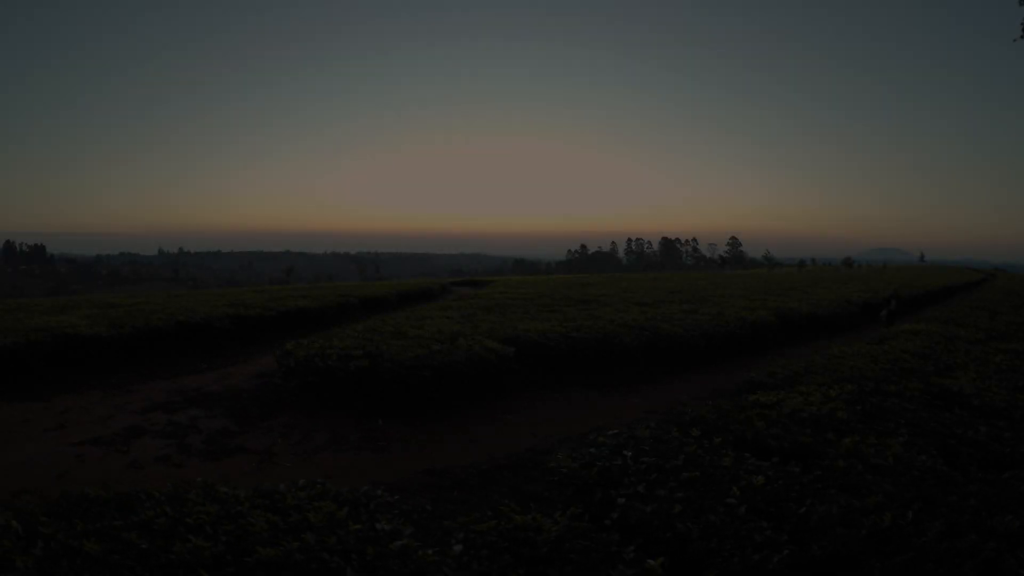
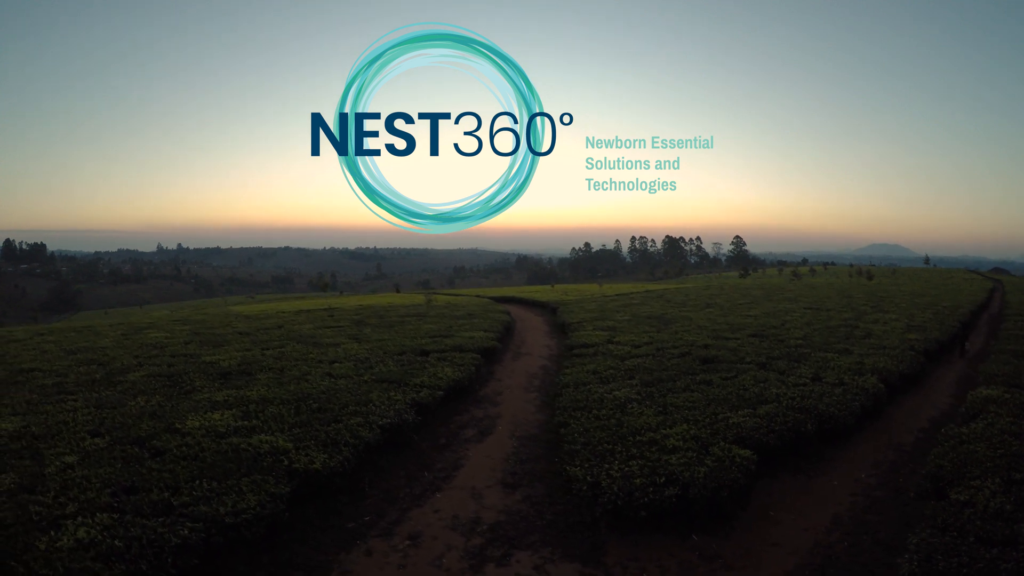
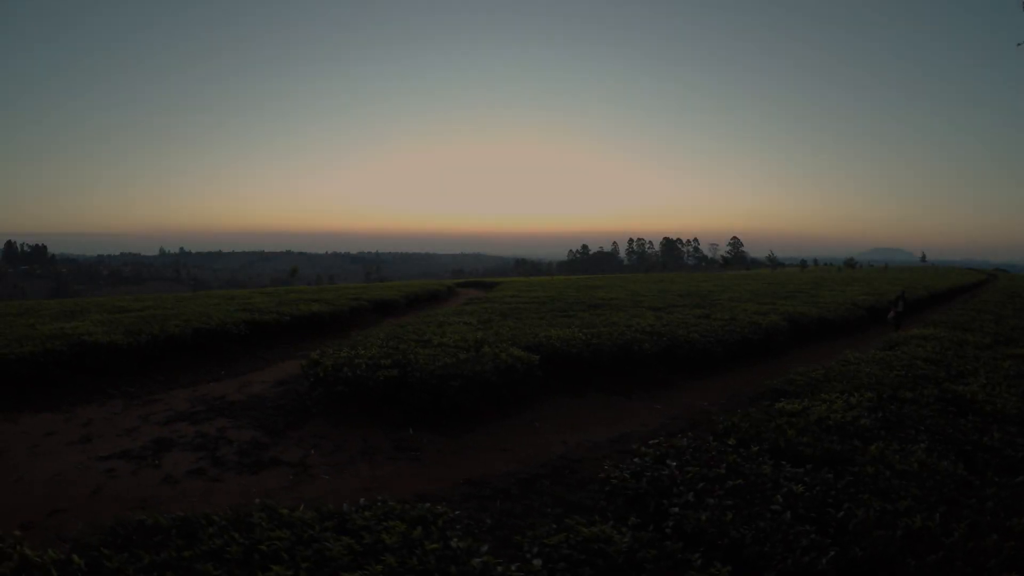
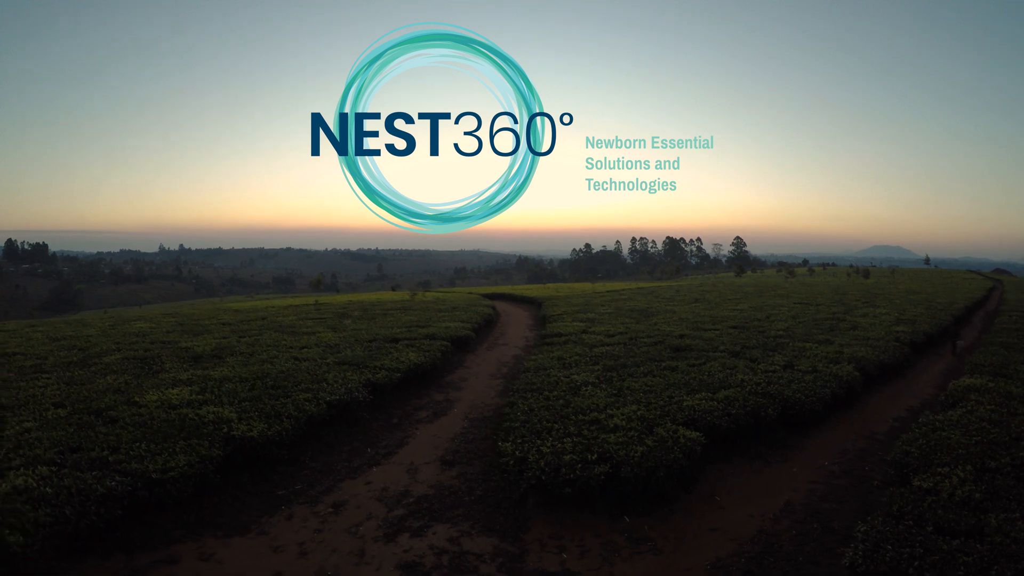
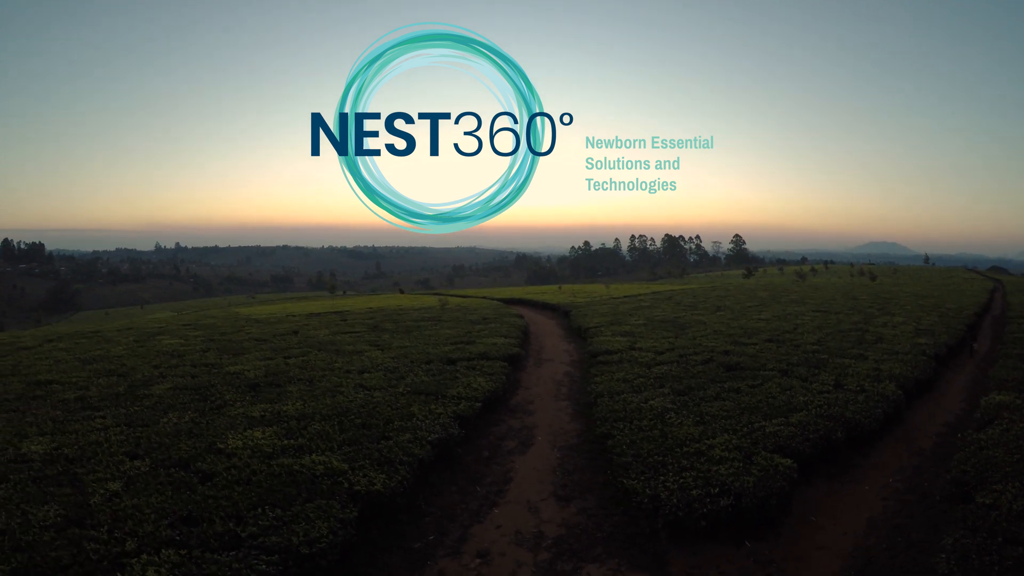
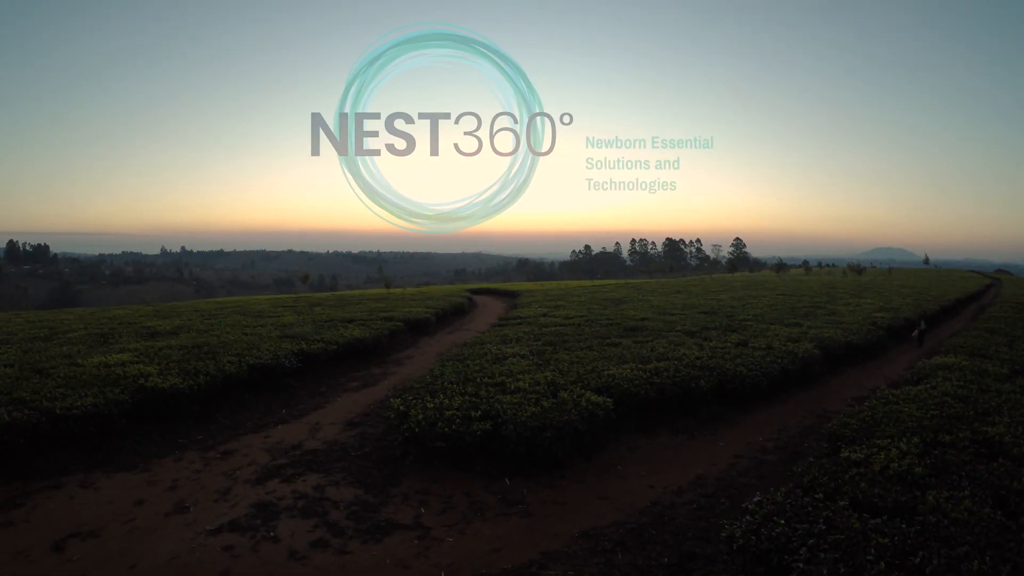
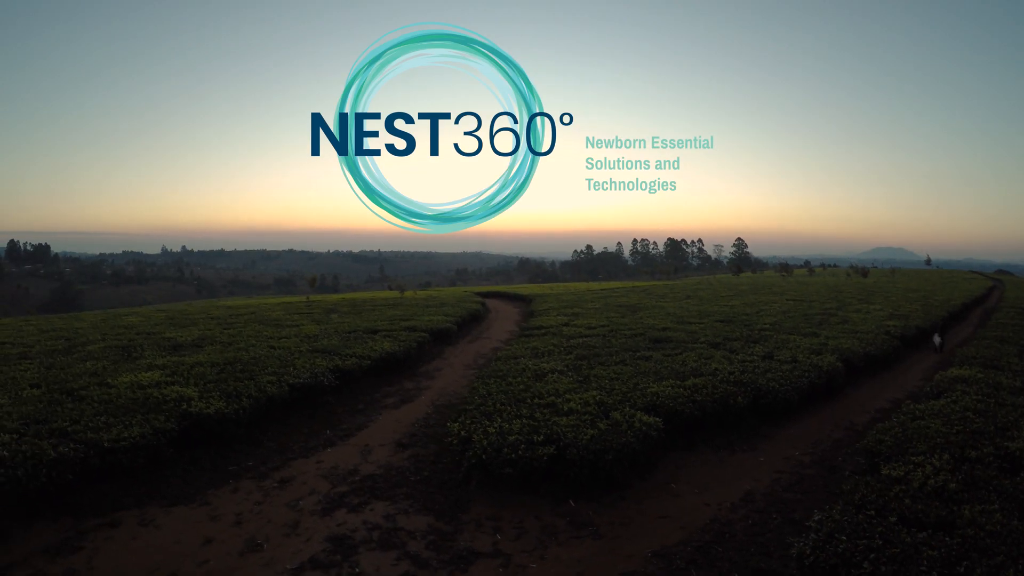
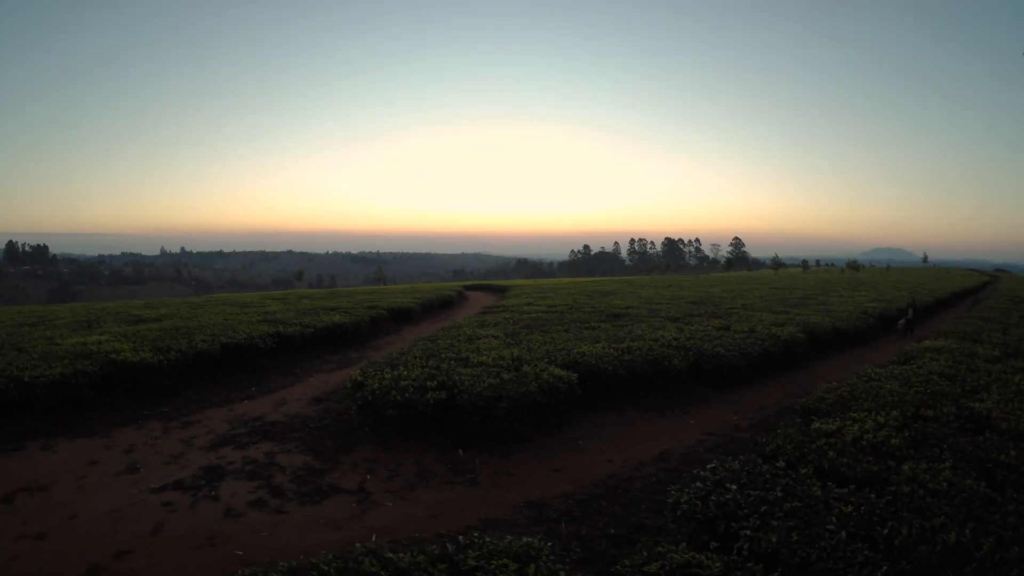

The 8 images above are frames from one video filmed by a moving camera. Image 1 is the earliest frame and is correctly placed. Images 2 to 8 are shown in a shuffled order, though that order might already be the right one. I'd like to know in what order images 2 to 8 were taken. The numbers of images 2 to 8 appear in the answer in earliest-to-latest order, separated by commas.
3, 8, 6, 7, 4, 2, 5
